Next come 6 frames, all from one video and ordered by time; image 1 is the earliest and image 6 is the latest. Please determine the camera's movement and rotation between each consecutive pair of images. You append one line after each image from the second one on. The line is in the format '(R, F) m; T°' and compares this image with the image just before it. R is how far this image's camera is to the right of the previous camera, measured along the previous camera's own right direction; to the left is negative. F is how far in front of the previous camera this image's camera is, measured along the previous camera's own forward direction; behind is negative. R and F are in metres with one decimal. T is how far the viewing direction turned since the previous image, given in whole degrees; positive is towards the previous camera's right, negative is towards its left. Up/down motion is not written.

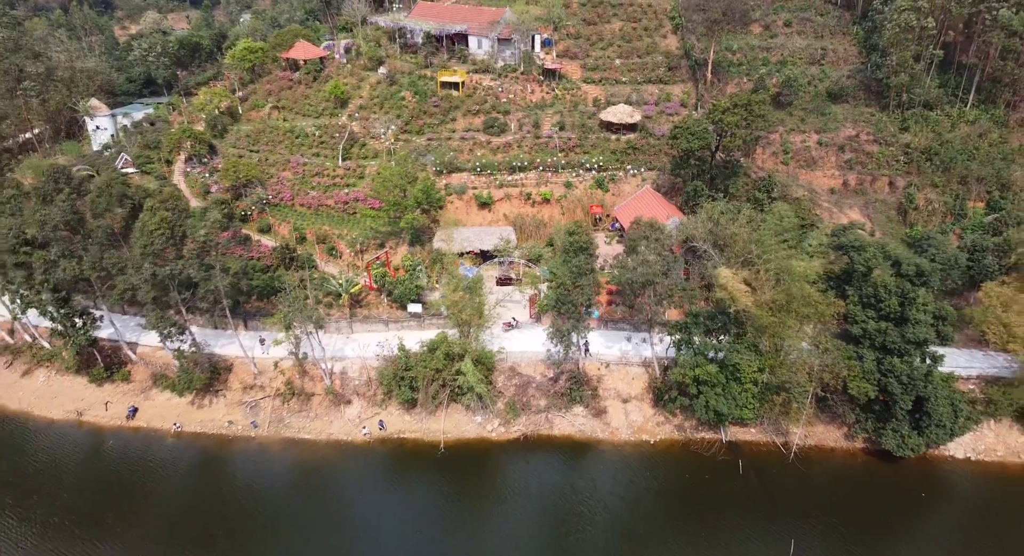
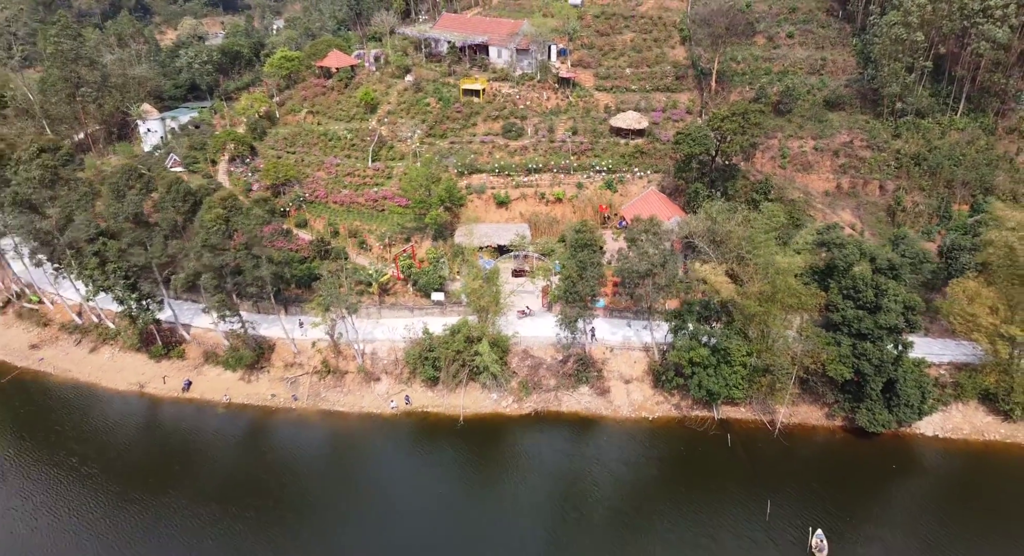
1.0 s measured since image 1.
(+0.1, -3.4) m; -2°
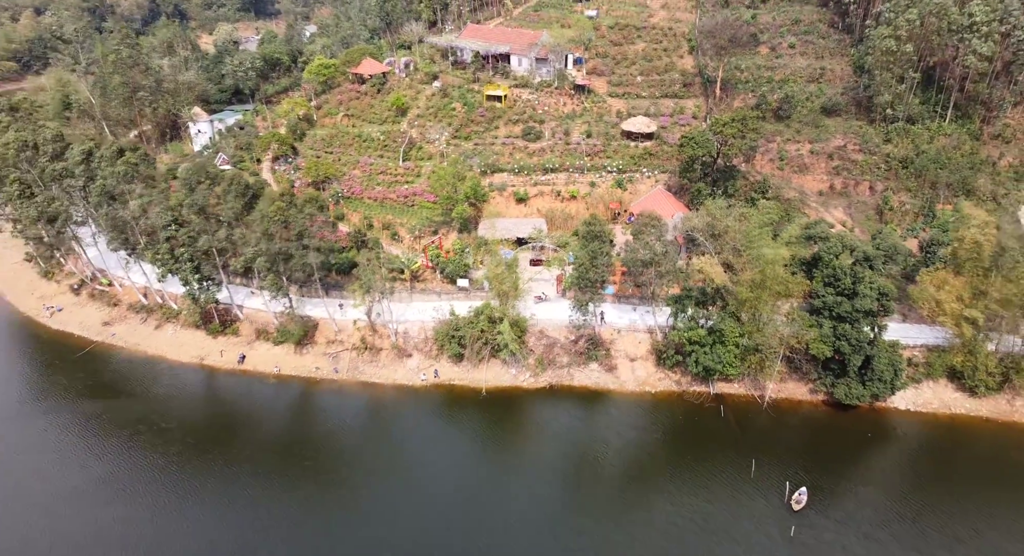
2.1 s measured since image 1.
(-0.3, -4.2) m; -1°
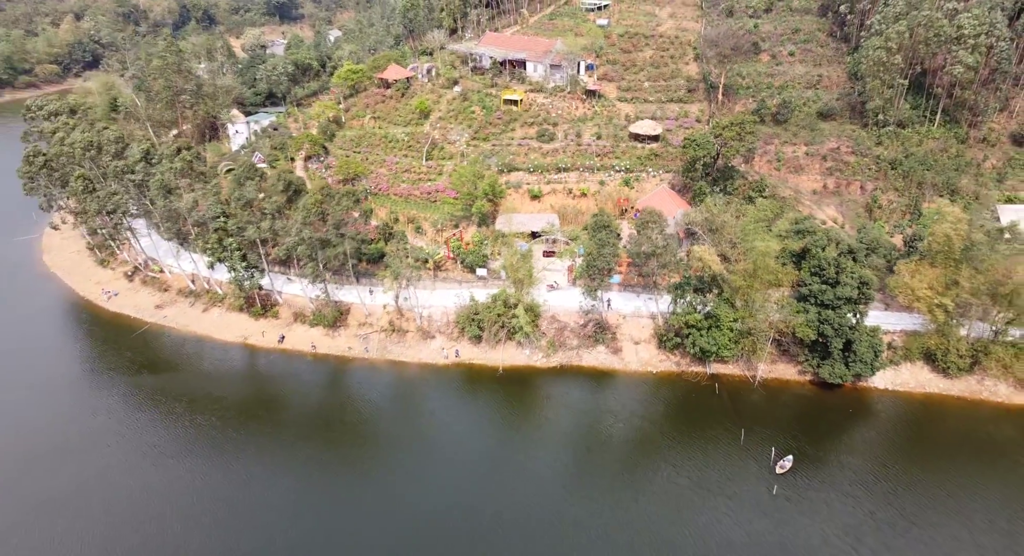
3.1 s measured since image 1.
(-0.3, -3.8) m; -1°
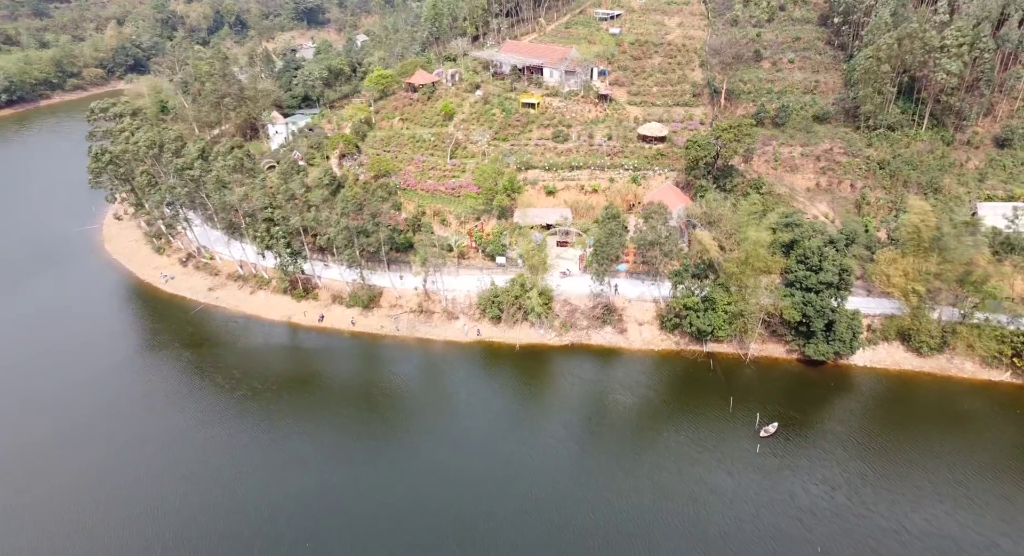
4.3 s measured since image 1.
(-0.2, -4.7) m; -1°
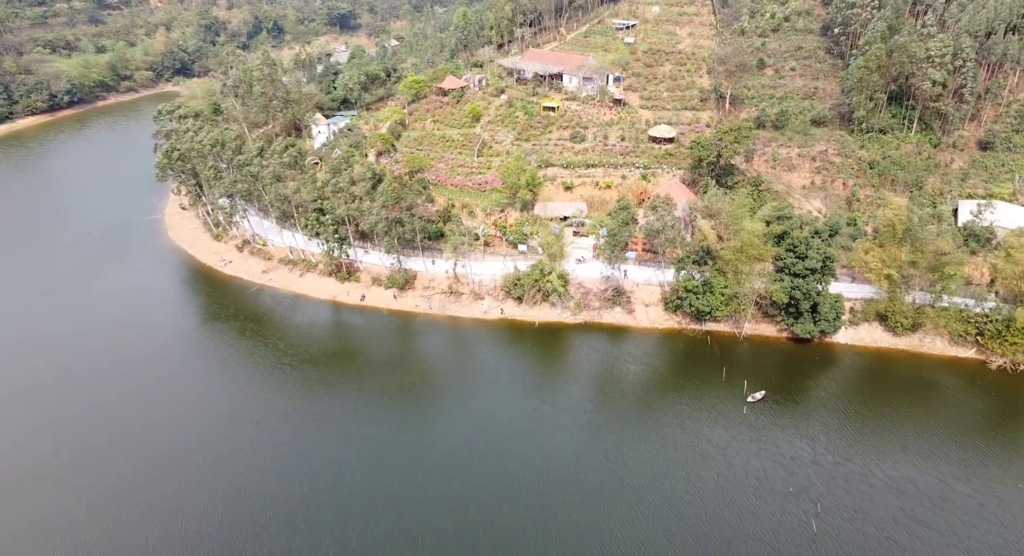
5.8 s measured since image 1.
(-0.3, -5.9) m; -2°
